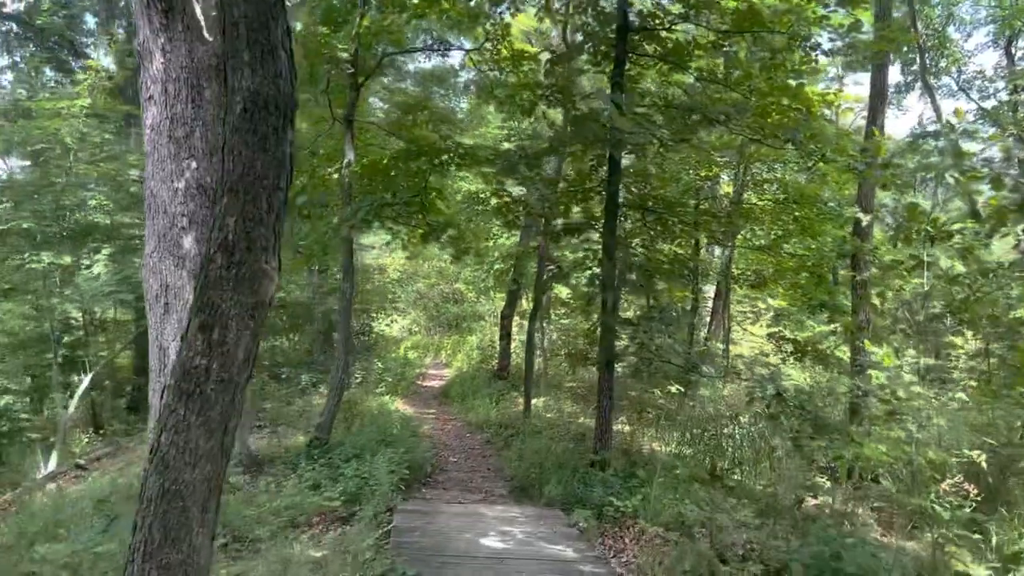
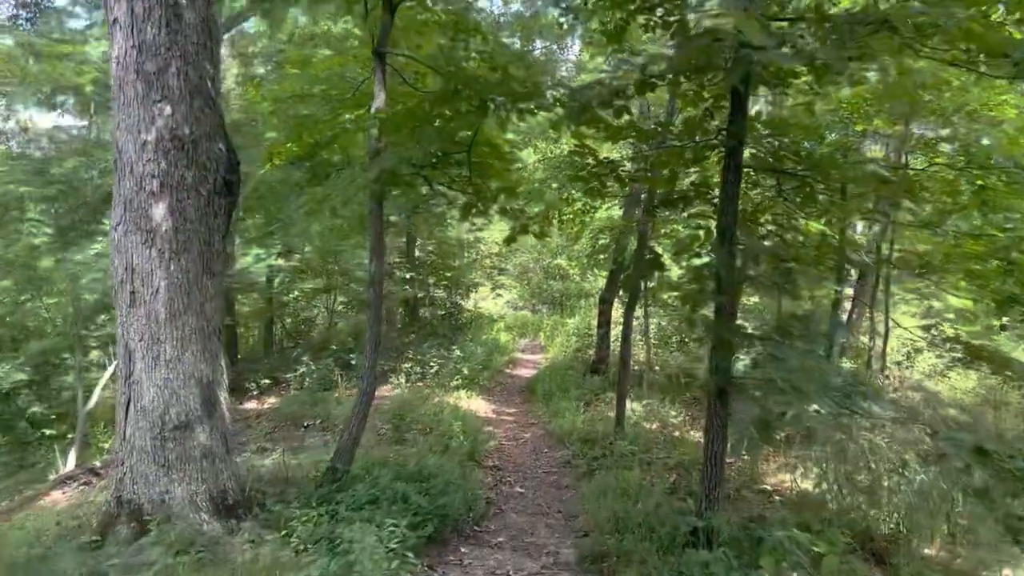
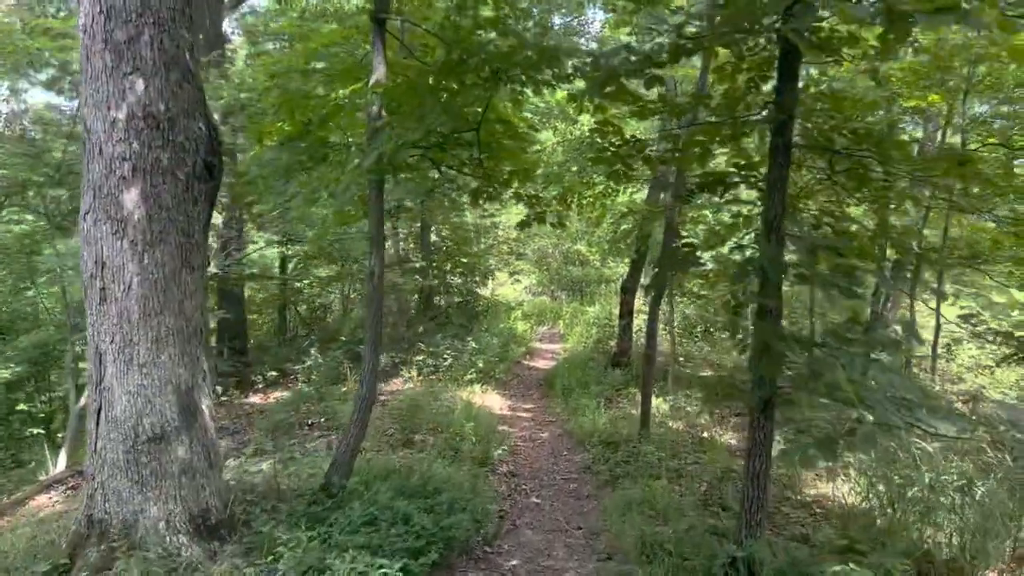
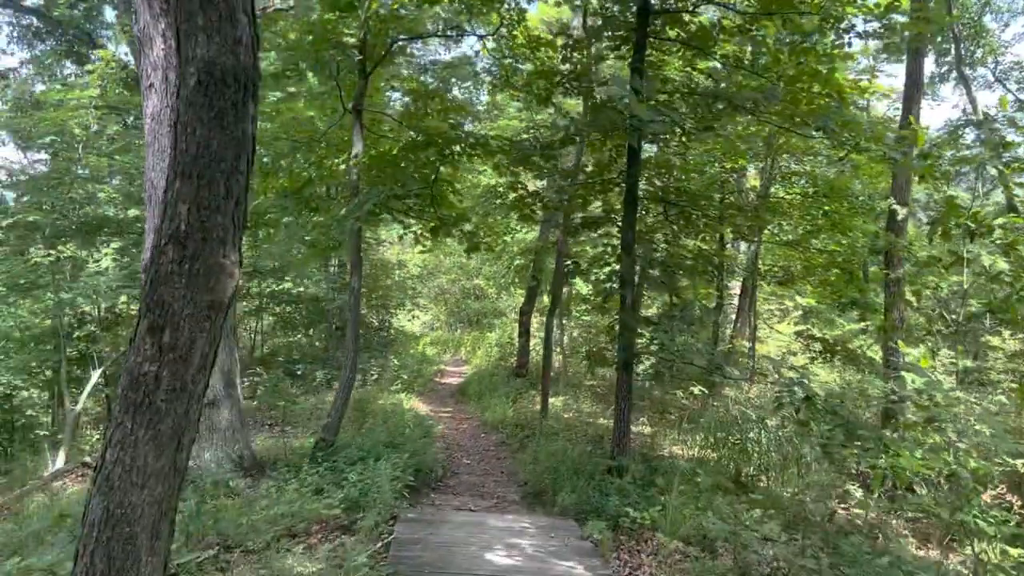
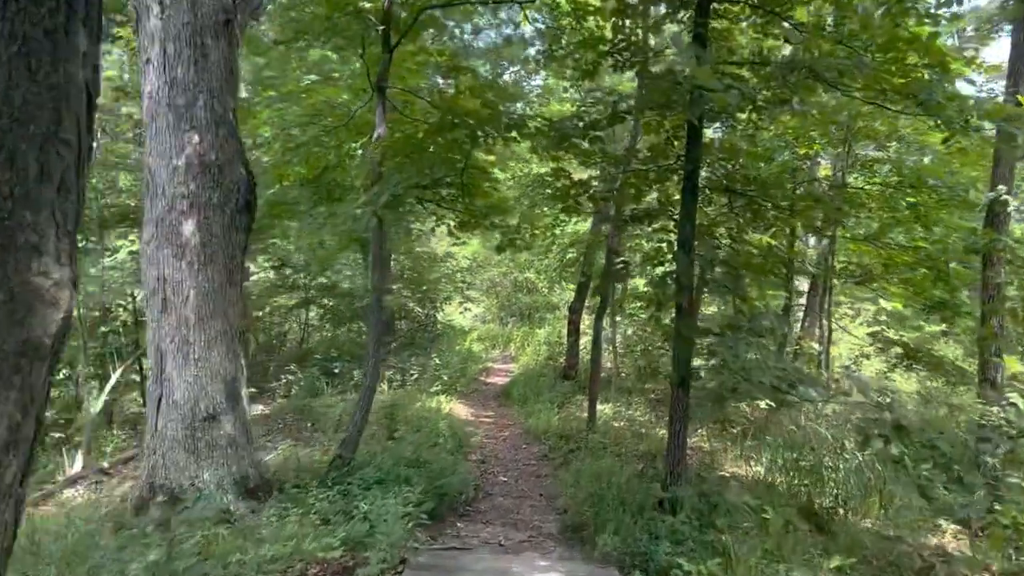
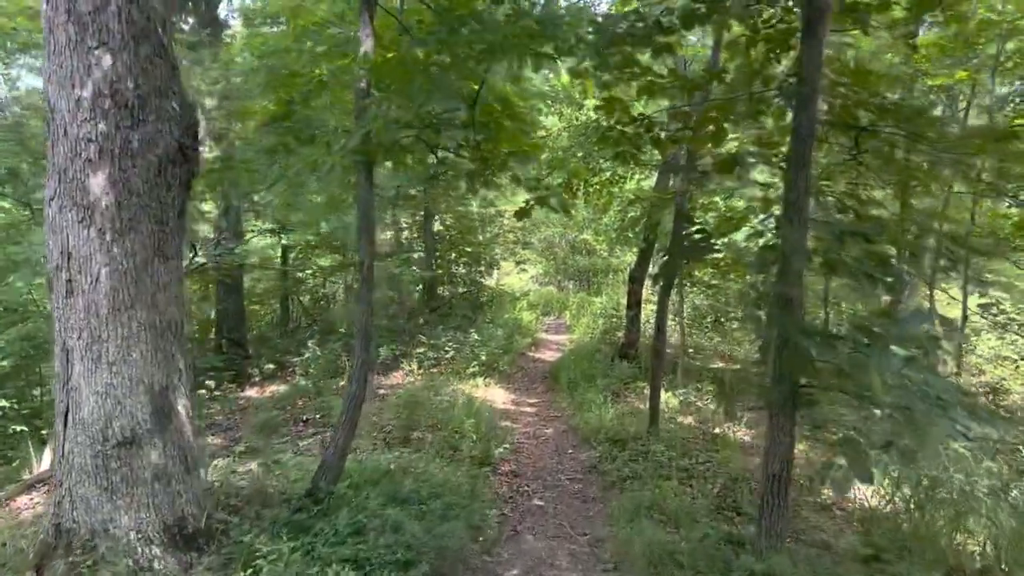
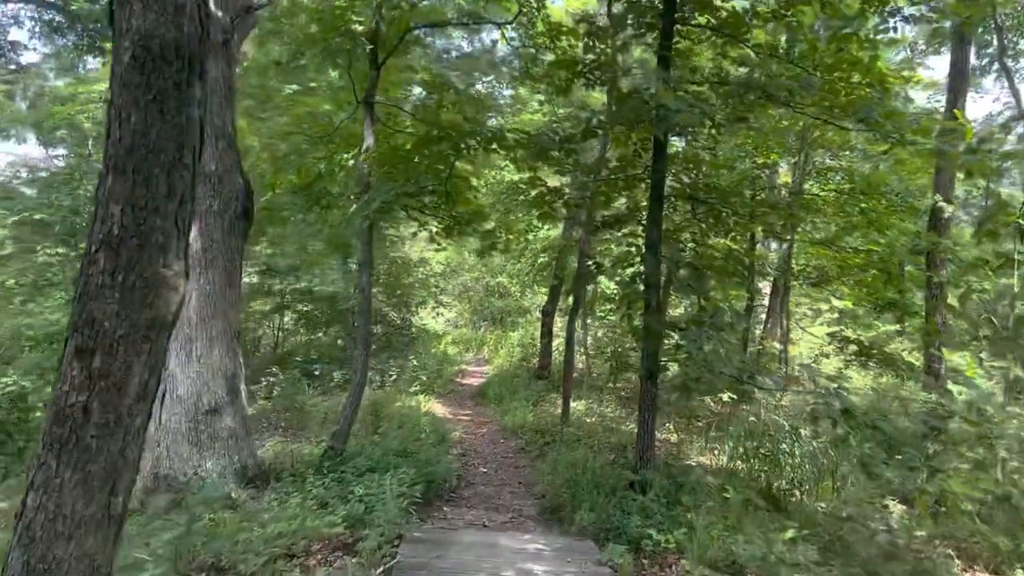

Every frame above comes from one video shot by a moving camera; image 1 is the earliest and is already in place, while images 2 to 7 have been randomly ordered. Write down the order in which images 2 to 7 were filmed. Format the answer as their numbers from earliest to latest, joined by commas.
4, 7, 5, 2, 3, 6
